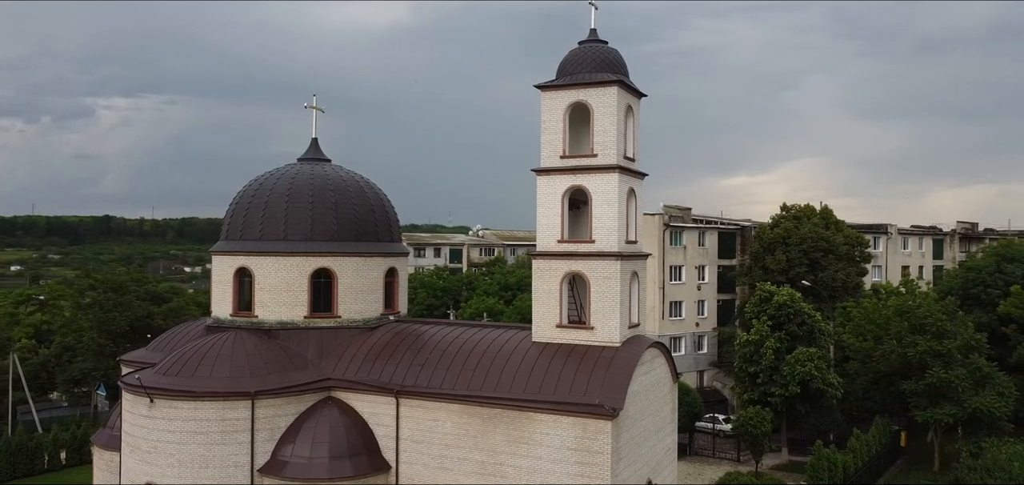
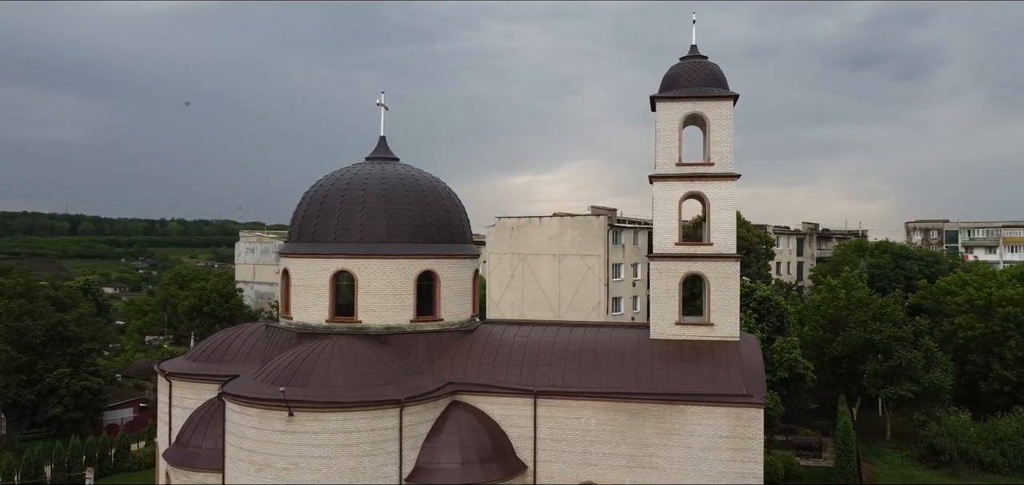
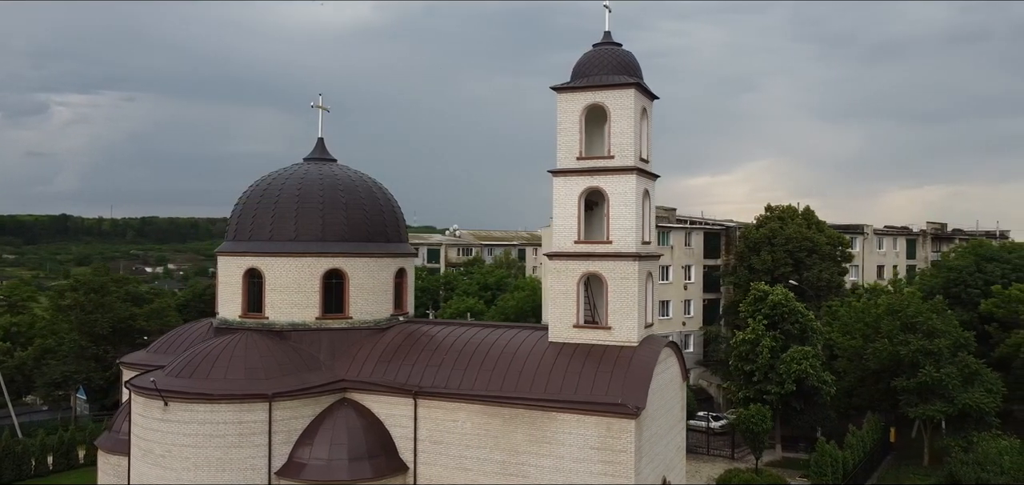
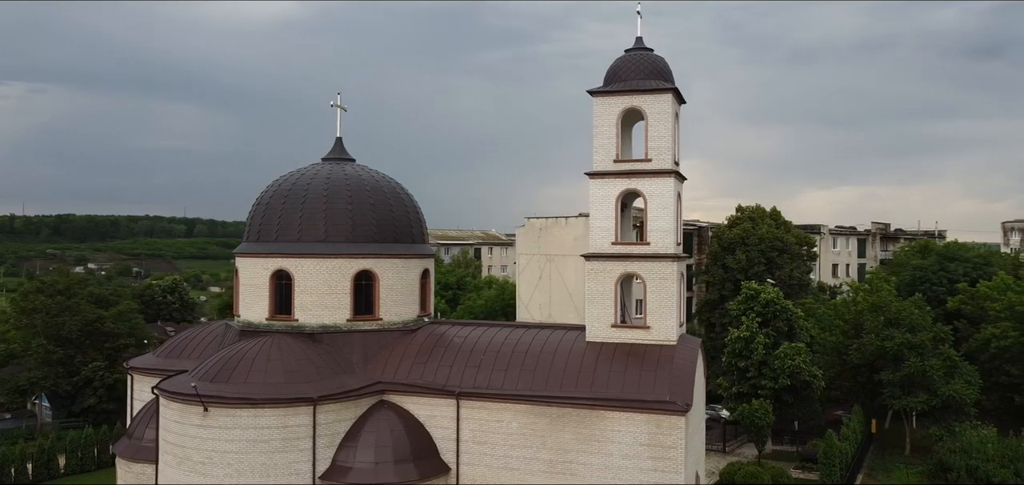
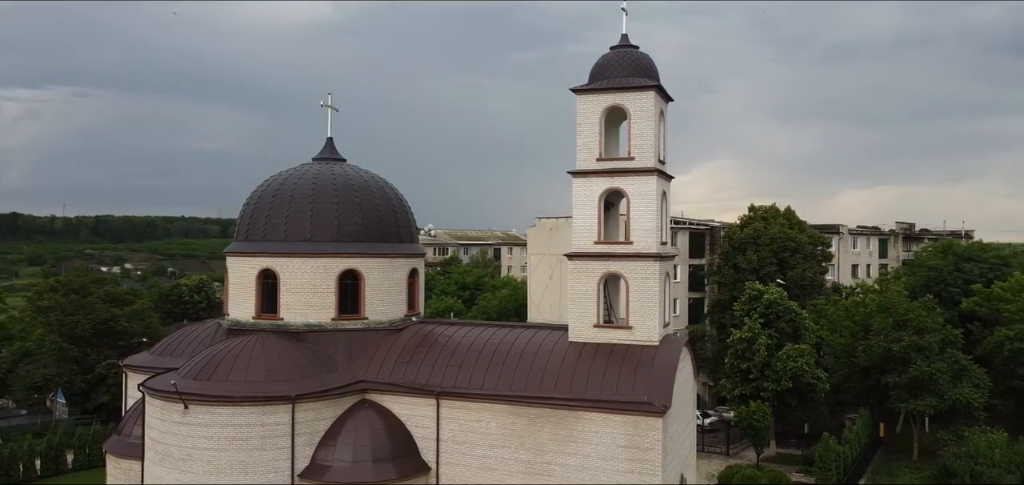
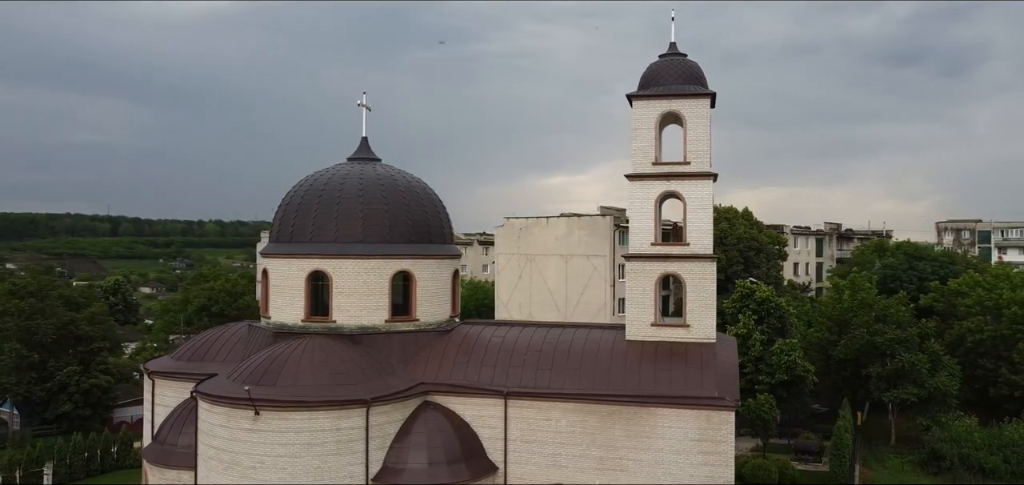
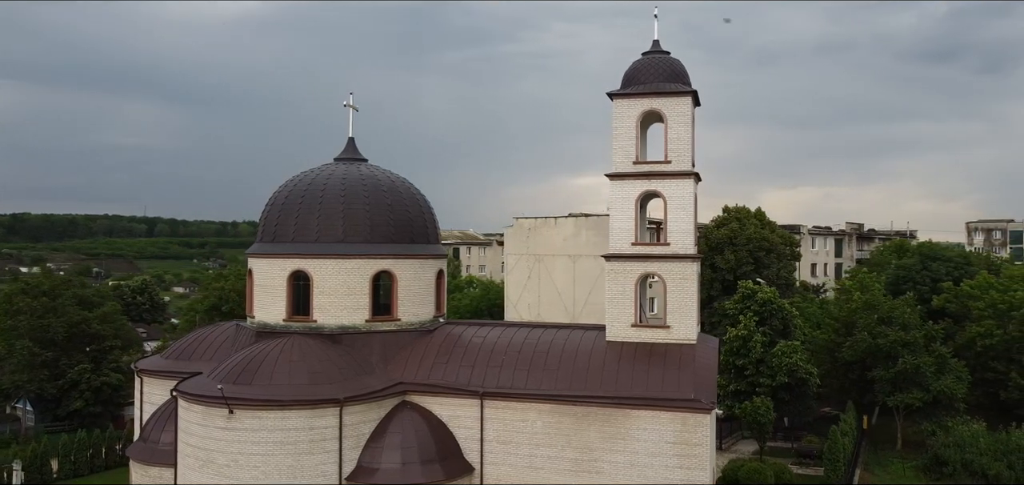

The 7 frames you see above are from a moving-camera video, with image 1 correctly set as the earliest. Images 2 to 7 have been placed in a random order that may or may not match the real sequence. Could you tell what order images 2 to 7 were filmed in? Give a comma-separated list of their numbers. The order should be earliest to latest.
3, 5, 4, 7, 6, 2
